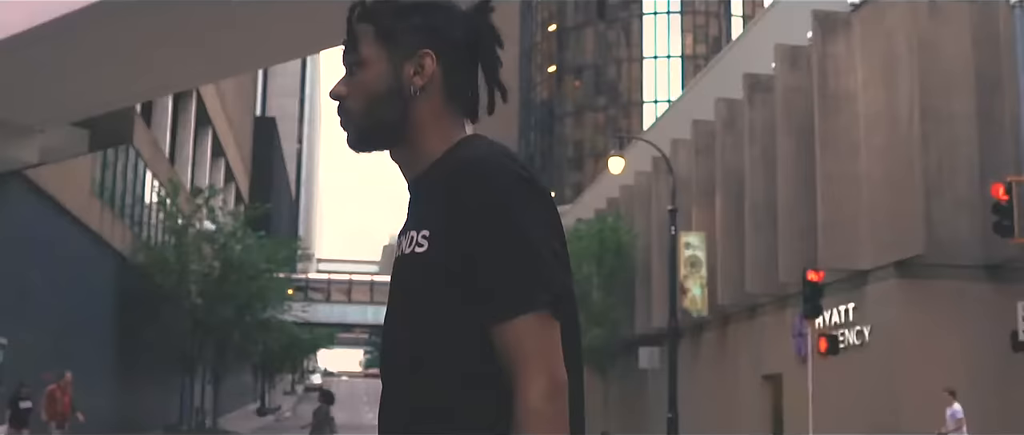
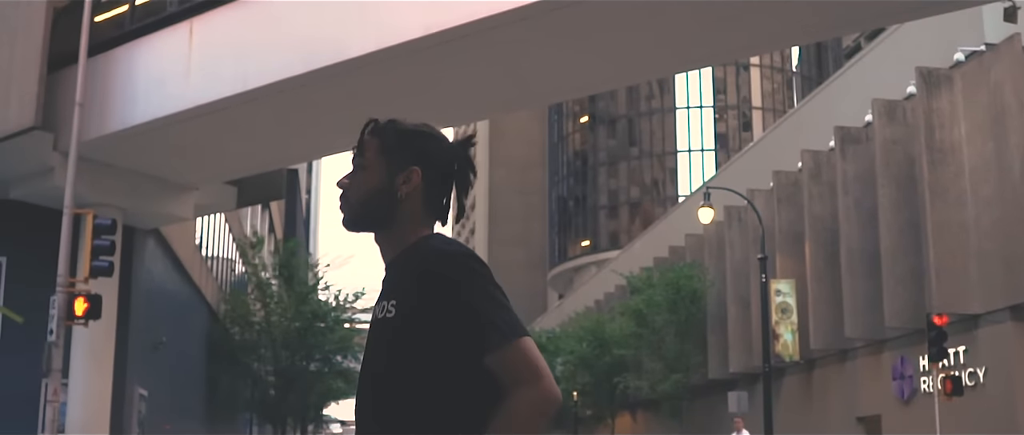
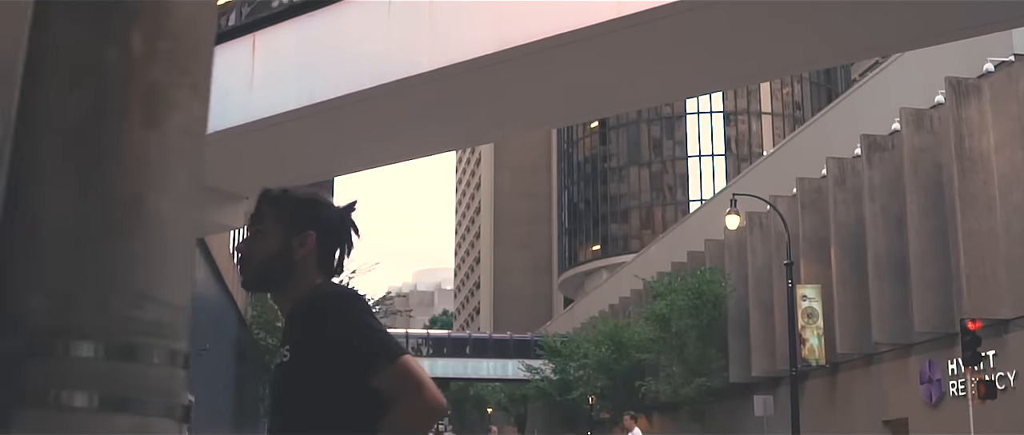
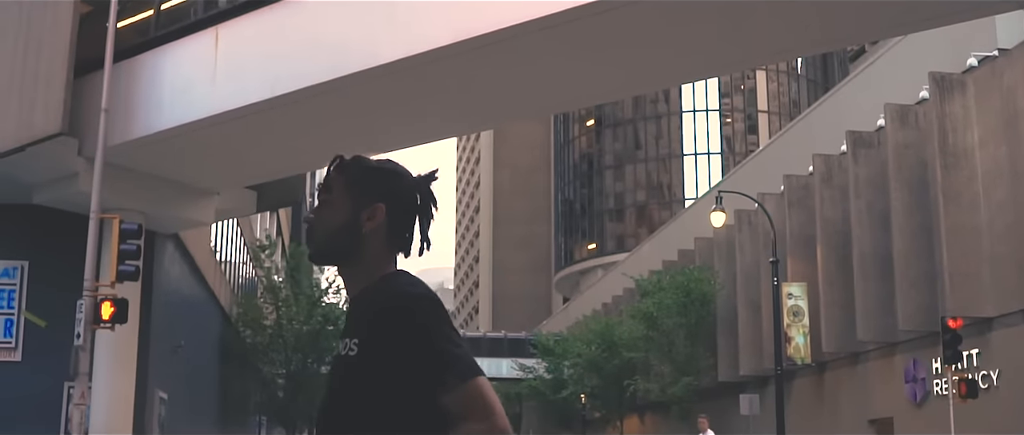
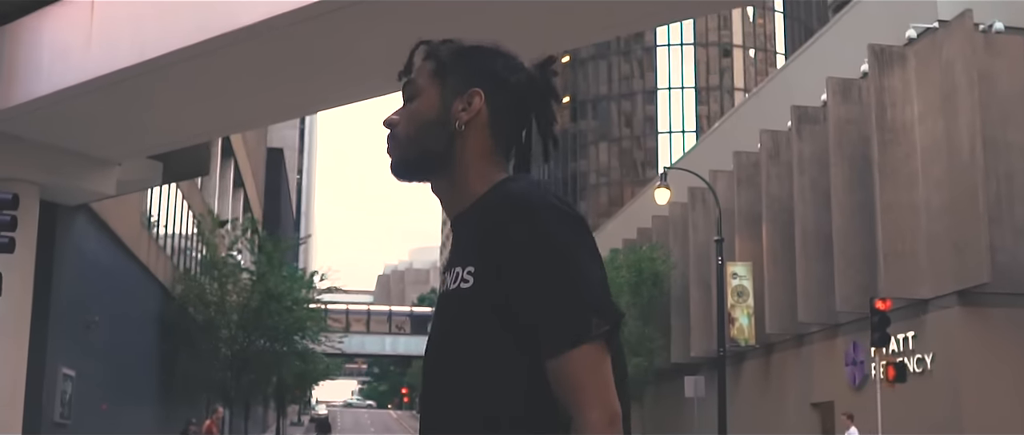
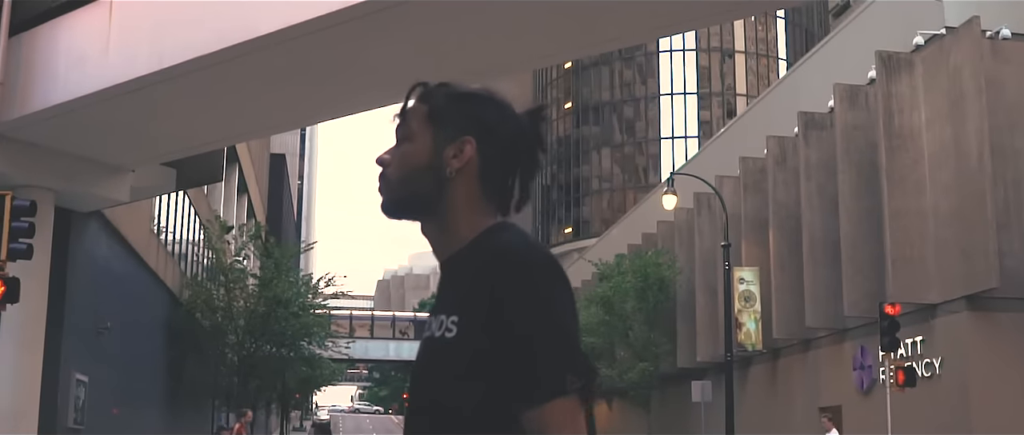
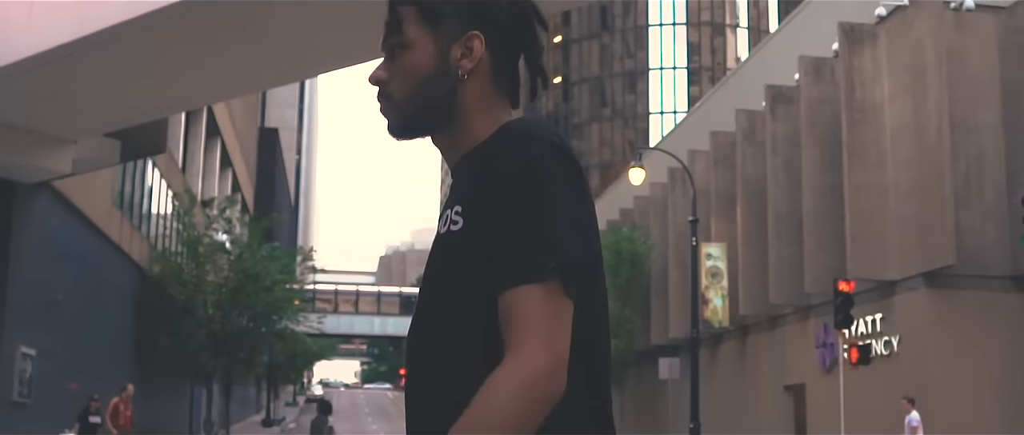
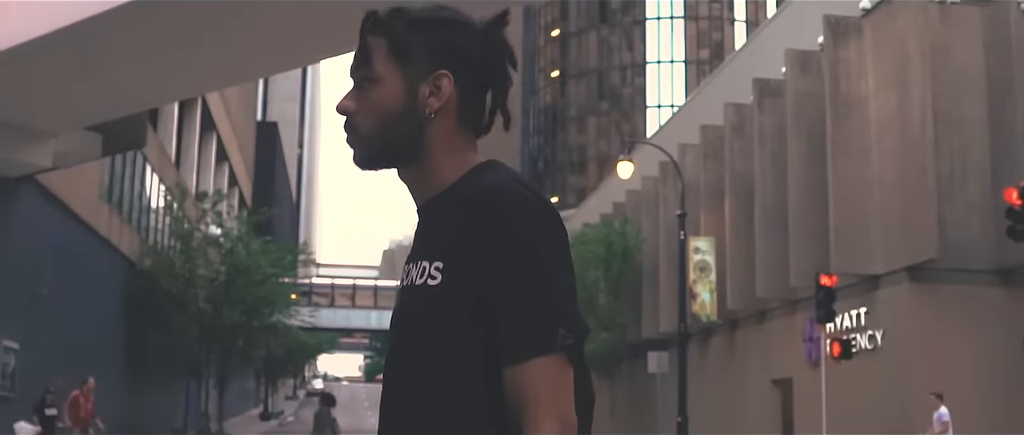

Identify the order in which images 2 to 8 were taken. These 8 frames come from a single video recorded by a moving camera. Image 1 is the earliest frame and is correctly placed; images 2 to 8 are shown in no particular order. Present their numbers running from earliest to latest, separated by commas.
8, 7, 5, 6, 2, 4, 3
